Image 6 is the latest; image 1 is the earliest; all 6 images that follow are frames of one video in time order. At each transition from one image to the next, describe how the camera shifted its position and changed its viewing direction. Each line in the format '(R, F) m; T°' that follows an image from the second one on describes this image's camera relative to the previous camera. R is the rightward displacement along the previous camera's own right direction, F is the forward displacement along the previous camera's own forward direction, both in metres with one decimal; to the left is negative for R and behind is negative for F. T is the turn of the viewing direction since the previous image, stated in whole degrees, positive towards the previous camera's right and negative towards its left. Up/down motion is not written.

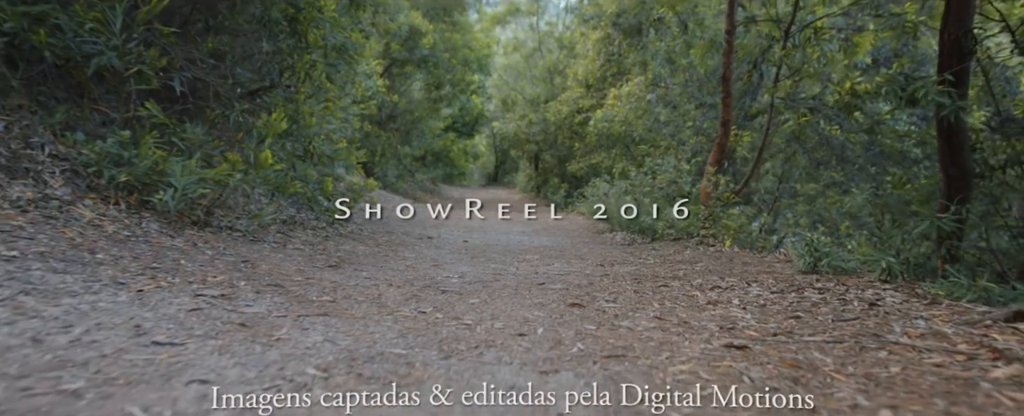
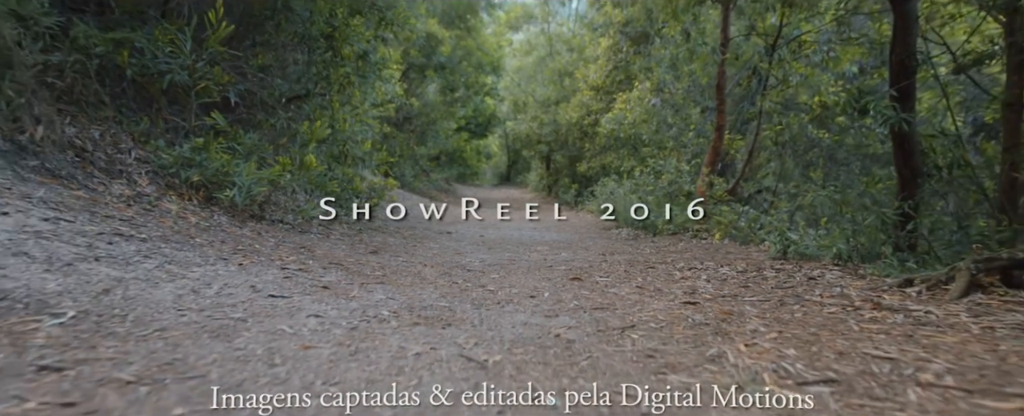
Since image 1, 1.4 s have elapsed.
(0.0, -1.1) m; -1°
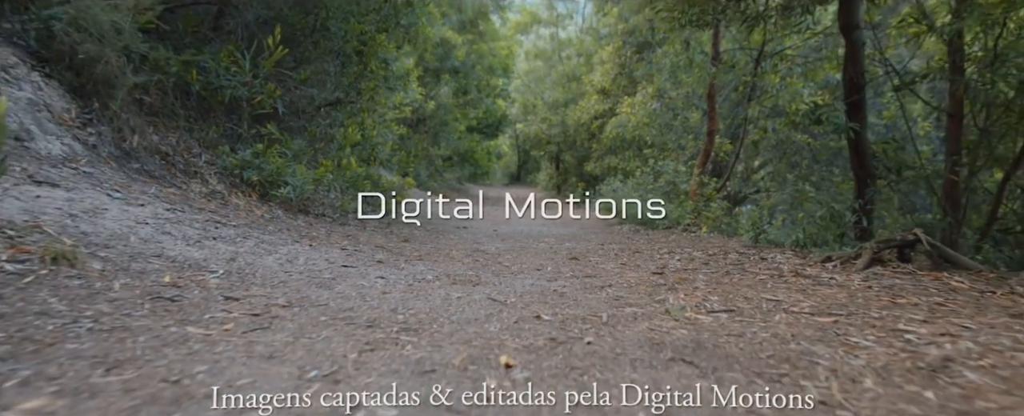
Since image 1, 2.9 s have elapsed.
(0.0, -1.3) m; -1°
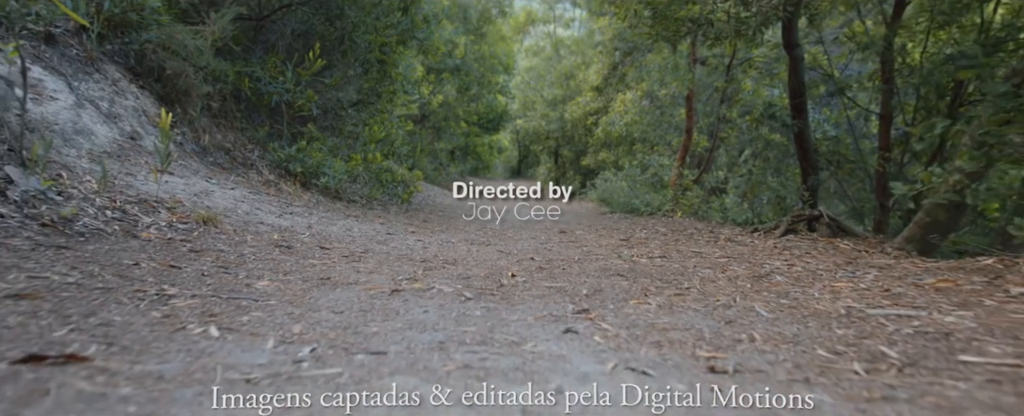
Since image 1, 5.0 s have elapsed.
(0.0, -1.7) m; 0°
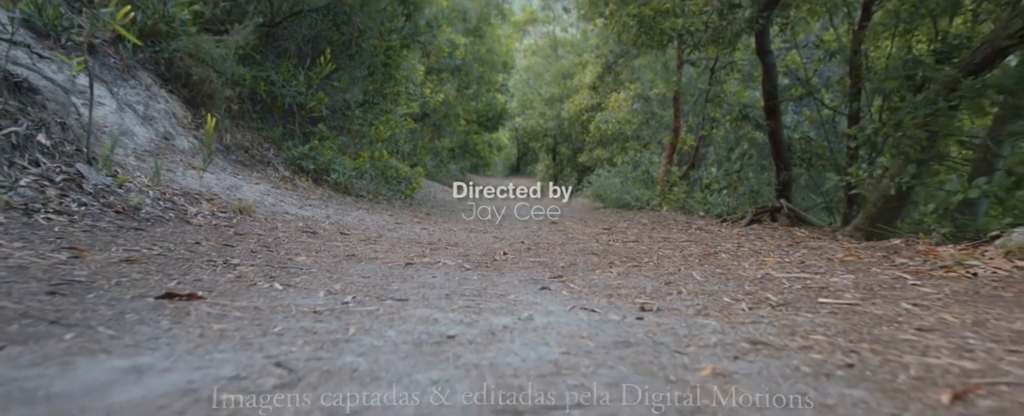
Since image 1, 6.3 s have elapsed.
(+0.1, -0.8) m; 0°
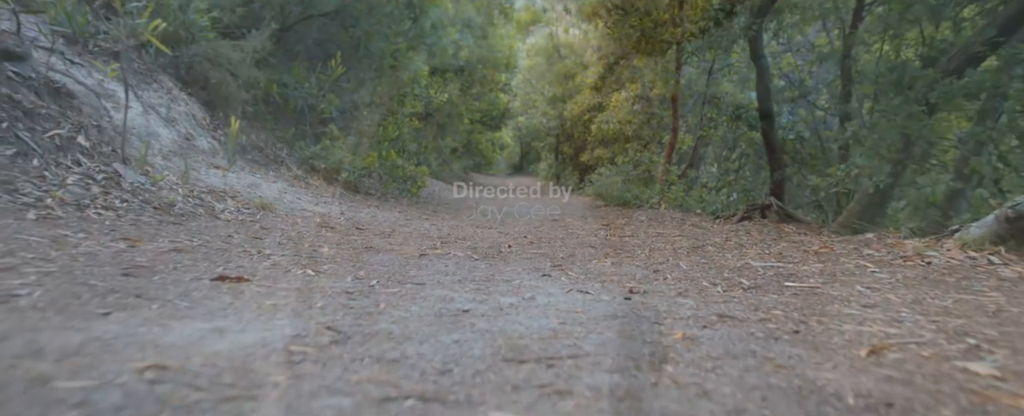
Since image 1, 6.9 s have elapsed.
(0.0, -0.4) m; 0°
